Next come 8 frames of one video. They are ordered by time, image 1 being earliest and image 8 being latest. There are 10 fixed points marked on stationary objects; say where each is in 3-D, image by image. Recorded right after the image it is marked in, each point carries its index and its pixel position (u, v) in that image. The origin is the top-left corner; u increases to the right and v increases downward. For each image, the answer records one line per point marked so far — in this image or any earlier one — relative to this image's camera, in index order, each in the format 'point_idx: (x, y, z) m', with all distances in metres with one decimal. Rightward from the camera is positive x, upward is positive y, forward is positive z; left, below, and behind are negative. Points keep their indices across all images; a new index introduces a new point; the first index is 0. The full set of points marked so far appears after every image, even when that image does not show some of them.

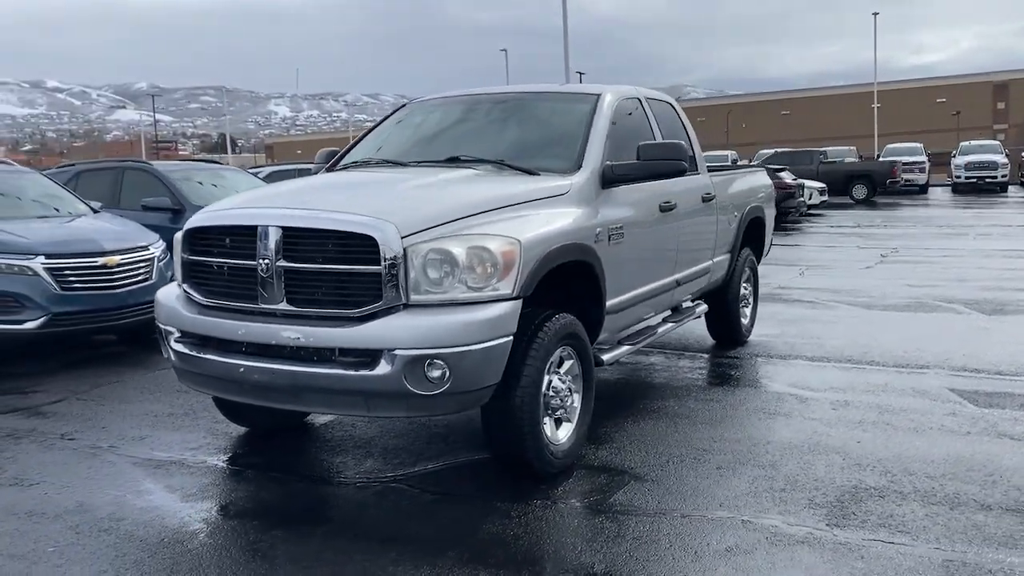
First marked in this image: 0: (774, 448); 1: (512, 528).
0: (+1.5, -0.9, +5.2) m
1: (0.0, -1.1, +4.2) m
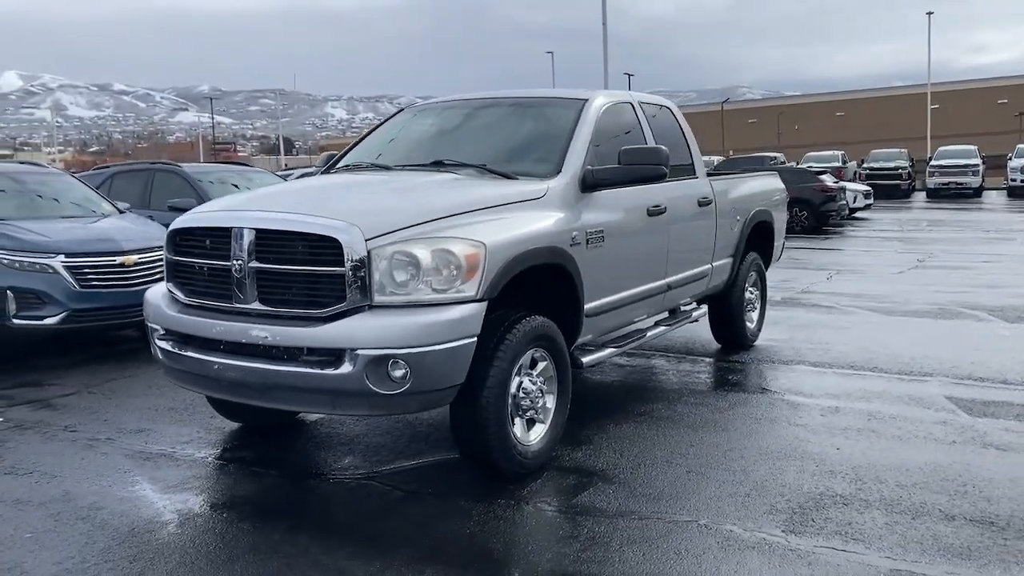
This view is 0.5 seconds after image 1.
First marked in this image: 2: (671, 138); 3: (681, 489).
0: (+1.4, -1.0, +5.2) m
1: (-0.2, -1.1, +4.3) m
2: (+1.3, +1.2, +7.0) m
3: (+0.9, -1.1, +4.7) m
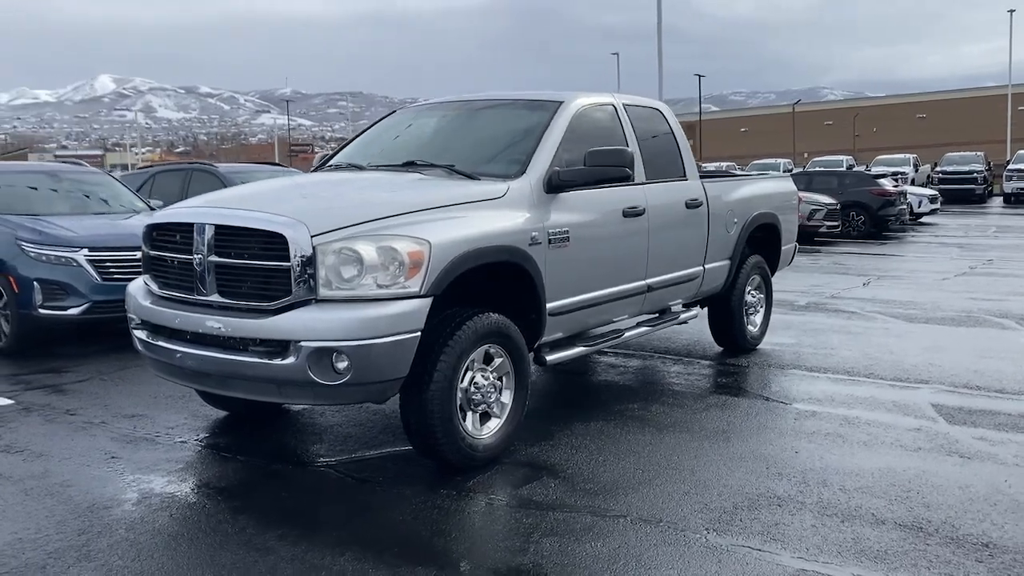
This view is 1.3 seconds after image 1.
0: (+1.1, -1.0, +5.2) m
1: (-0.5, -1.1, +4.4) m
2: (+1.2, +1.2, +7.0) m
3: (+0.6, -1.1, +4.7) m
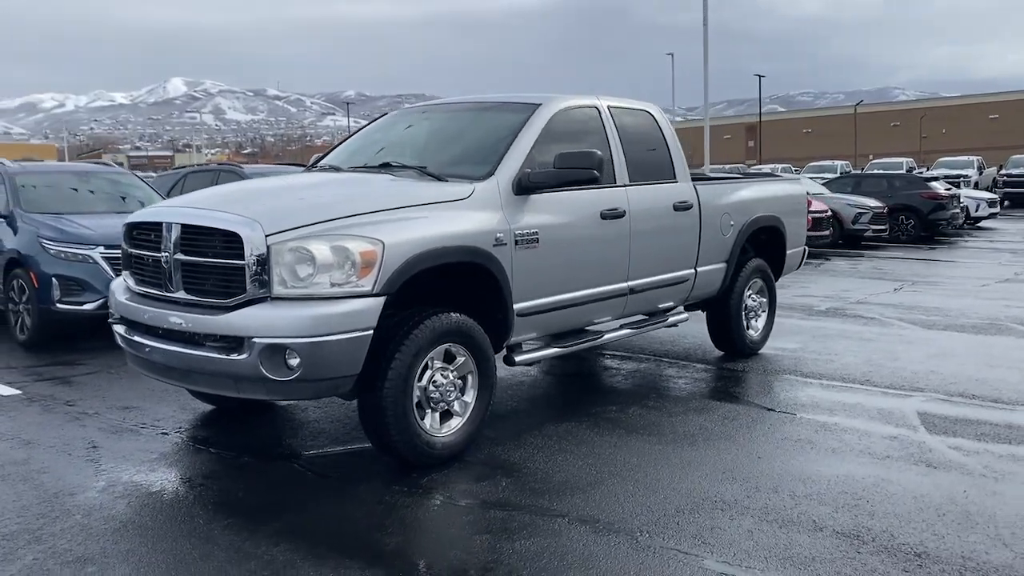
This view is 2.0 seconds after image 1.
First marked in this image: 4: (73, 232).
0: (+0.9, -1.0, +5.2) m
1: (-0.8, -1.1, +4.5) m
2: (+1.1, +1.2, +7.0) m
3: (+0.3, -1.1, +4.8) m
4: (-4.3, +0.5, +8.8) m
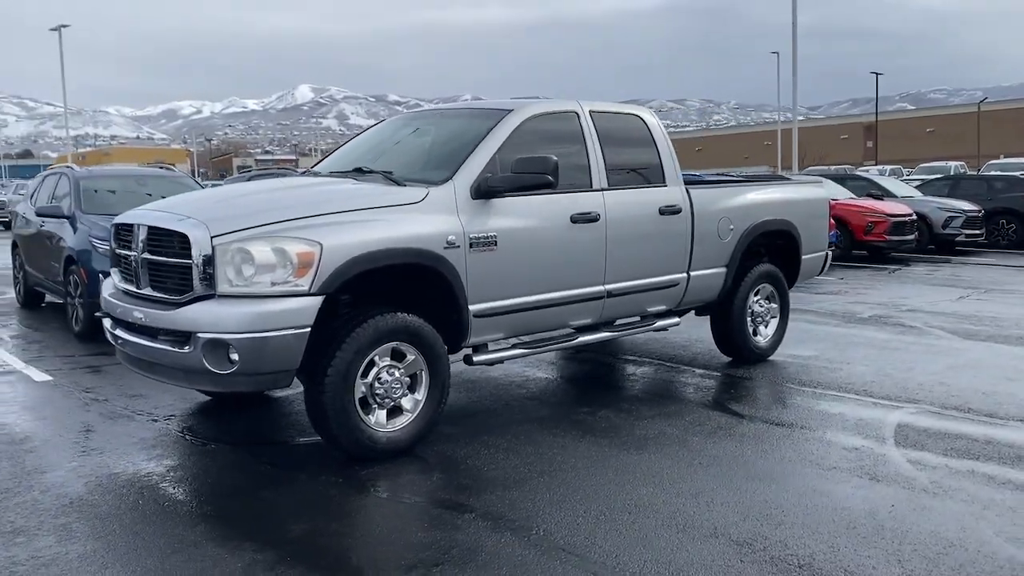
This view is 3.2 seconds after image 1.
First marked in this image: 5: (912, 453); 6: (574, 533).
0: (+0.6, -1.0, +5.3) m
1: (-1.2, -1.1, +4.8) m
2: (+1.0, +1.1, +7.0) m
3: (-0.1, -1.1, +4.9) m
4: (-4.2, +0.6, +9.4) m
5: (+2.4, -1.0, +5.4) m
6: (+0.3, -1.2, +4.2) m
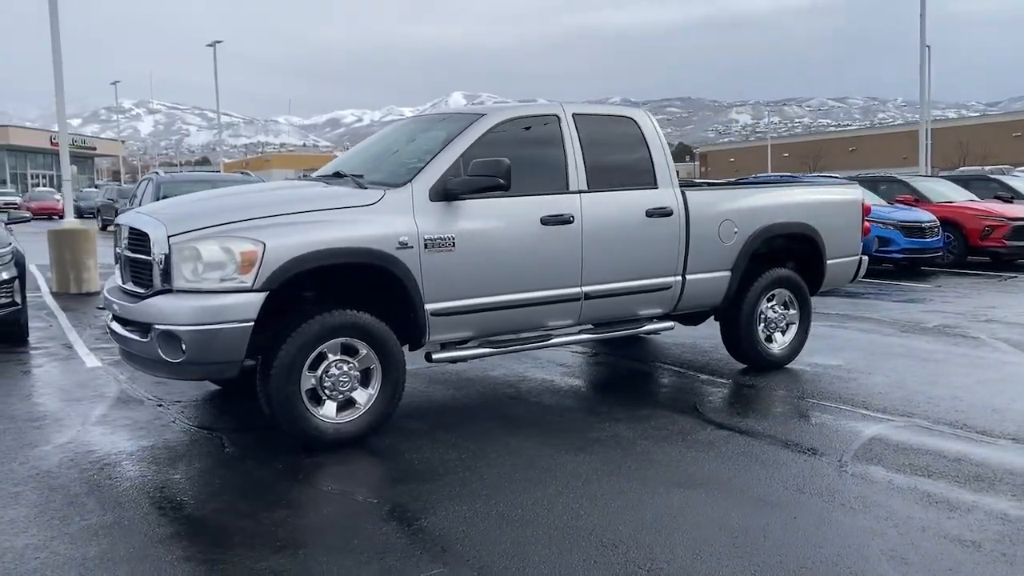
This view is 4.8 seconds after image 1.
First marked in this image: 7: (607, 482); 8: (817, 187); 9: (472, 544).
0: (+0.2, -1.0, +5.3) m
1: (-1.7, -1.1, +5.1) m
2: (+0.9, +1.1, +7.0) m
3: (-0.5, -1.1, +5.0) m
4: (-3.8, +0.6, +10.2) m
5: (+2.0, -1.0, +5.1) m
6: (-0.3, -1.2, +4.3) m
7: (+0.5, -1.1, +4.8) m
8: (+2.7, +0.9, +7.9) m
9: (-0.2, -1.2, +4.1) m
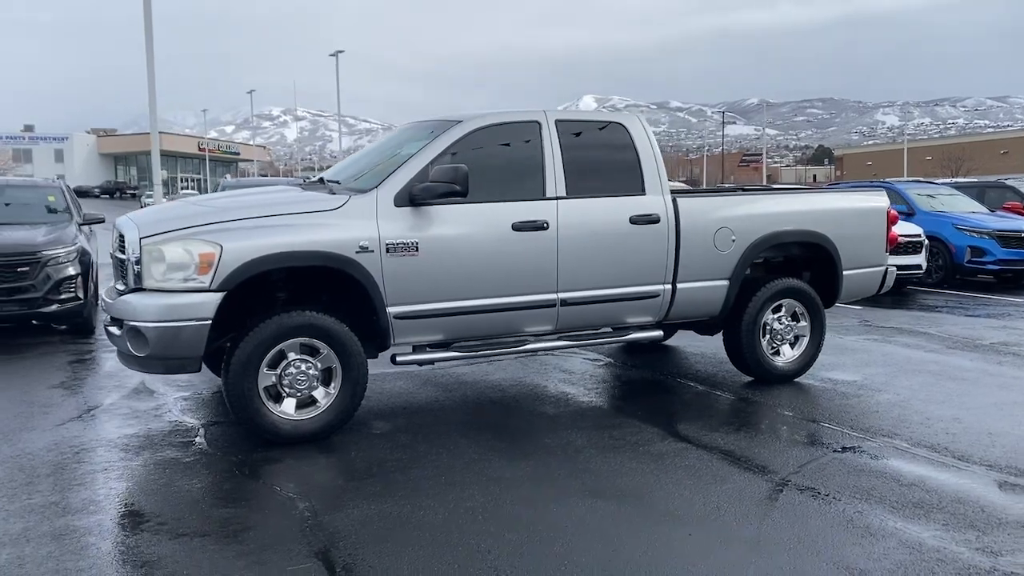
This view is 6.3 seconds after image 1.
0: (-0.2, -1.1, +5.4) m
1: (-2.1, -1.1, +5.4) m
2: (+0.8, +1.0, +6.9) m
3: (-0.9, -1.1, +5.2) m
4: (-3.4, +0.6, +10.8) m
5: (+1.6, -1.1, +4.9) m
6: (-0.8, -1.2, +4.4) m
7: (+0.1, -1.1, +4.8) m
8: (+2.7, +0.8, +7.6) m
9: (-0.7, -1.2, +4.2) m
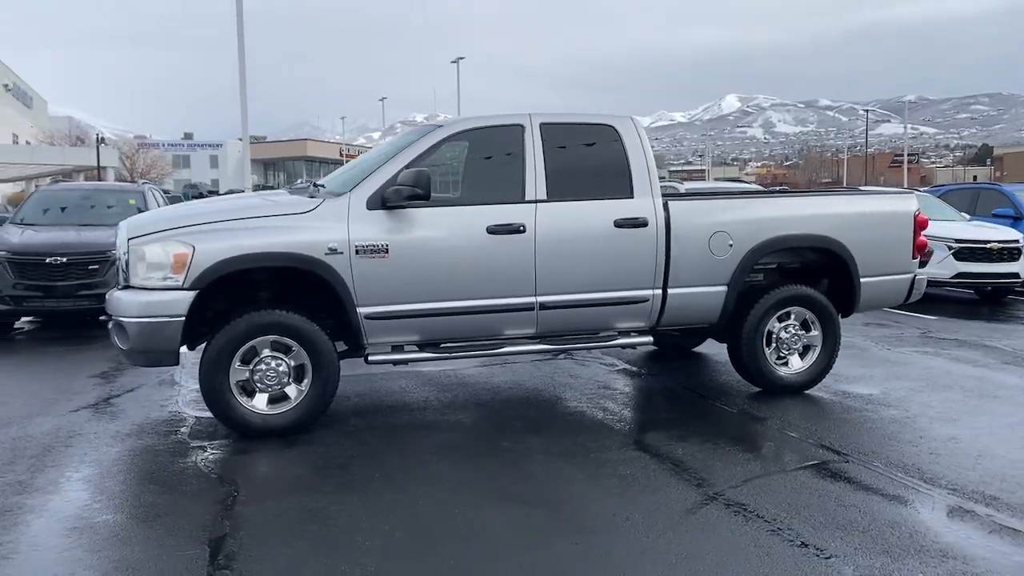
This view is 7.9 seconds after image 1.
0: (-0.5, -1.1, +5.4) m
1: (-2.4, -1.1, +5.8) m
2: (+0.7, +1.0, +6.8) m
3: (-1.3, -1.1, +5.4) m
4: (-2.8, +0.7, +11.2) m
5: (+1.2, -1.1, +4.7) m
6: (-1.3, -1.2, +4.6) m
7: (-0.4, -1.1, +4.9) m
8: (+2.7, +0.7, +7.2) m
9: (-1.2, -1.2, +4.3) m
